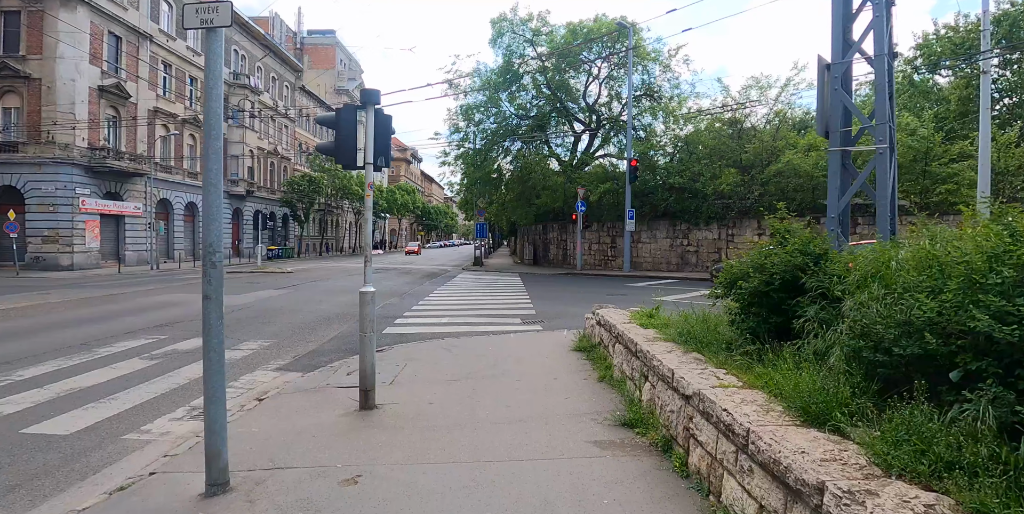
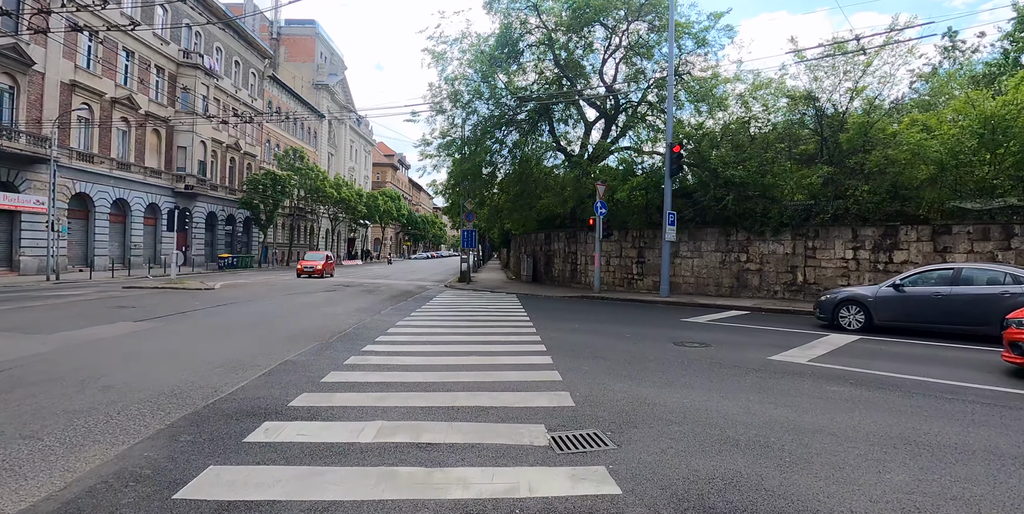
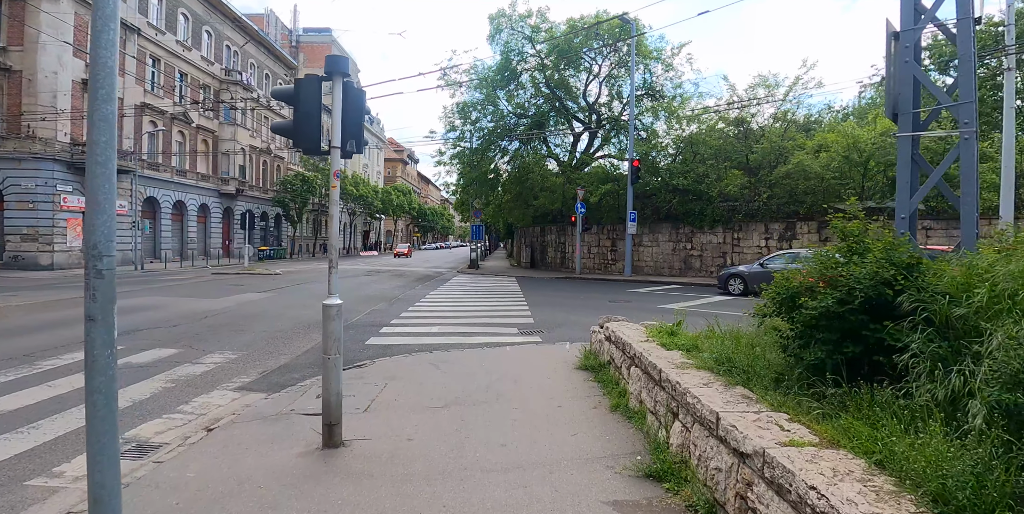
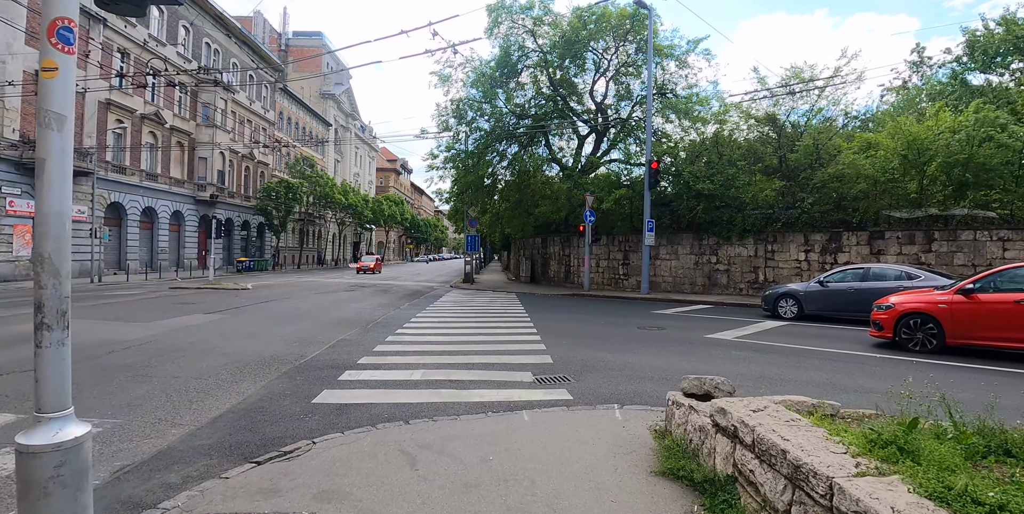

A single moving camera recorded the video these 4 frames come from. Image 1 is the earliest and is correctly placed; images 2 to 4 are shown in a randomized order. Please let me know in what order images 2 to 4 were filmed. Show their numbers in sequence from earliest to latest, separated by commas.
3, 4, 2
